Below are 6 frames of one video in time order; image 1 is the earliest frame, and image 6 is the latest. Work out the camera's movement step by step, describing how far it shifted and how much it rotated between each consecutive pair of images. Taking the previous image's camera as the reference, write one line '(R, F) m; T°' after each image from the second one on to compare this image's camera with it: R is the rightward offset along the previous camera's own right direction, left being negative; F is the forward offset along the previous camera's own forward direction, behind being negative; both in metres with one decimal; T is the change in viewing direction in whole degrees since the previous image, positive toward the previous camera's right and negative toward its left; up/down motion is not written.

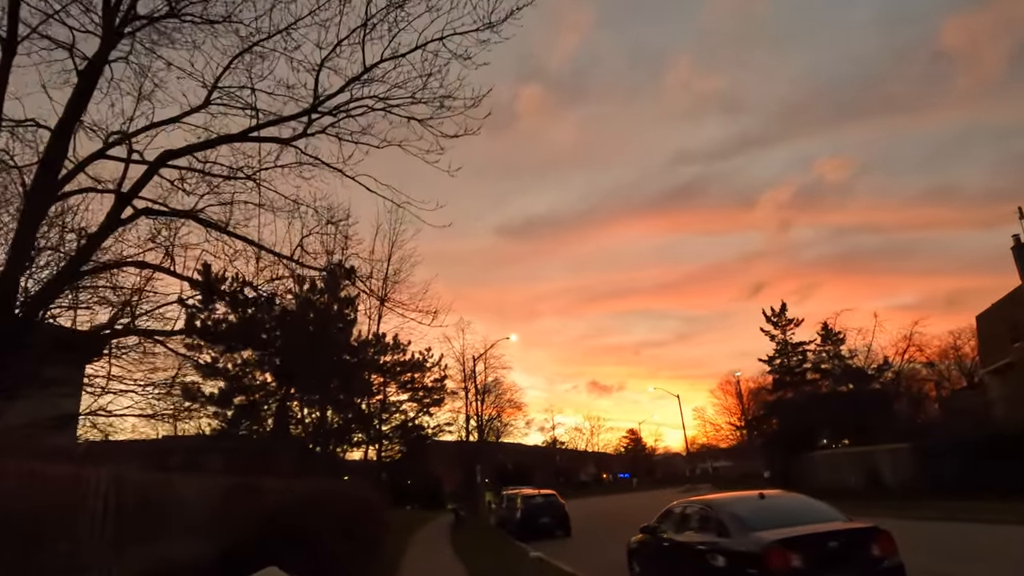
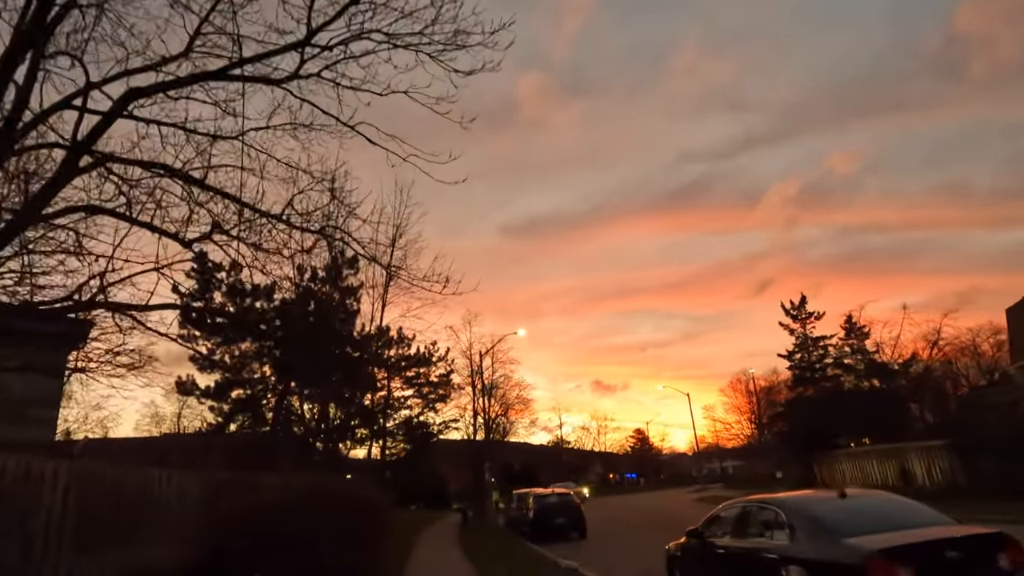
(-0.1, +0.9) m; 0°
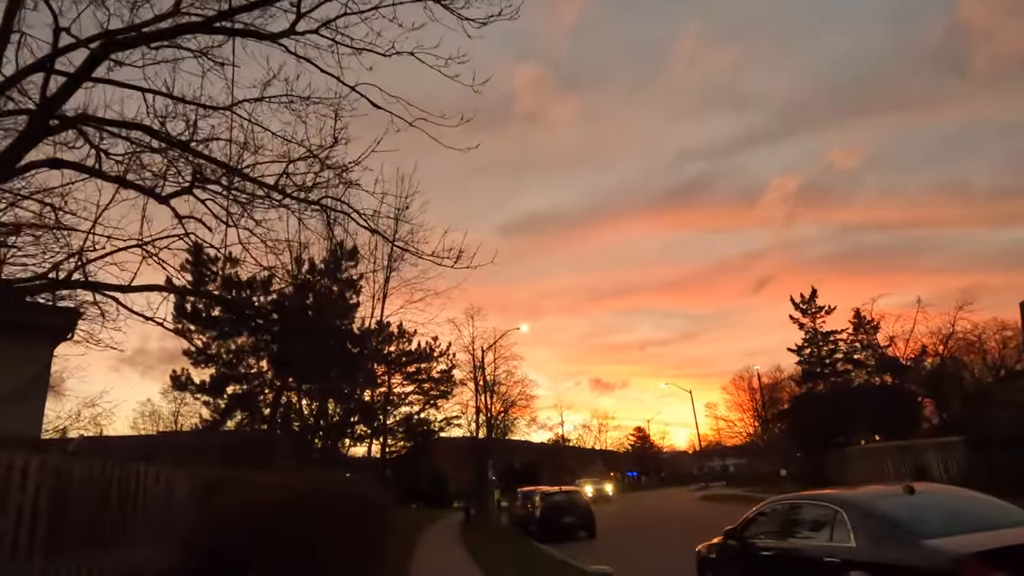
(-0.1, +0.5) m; 0°
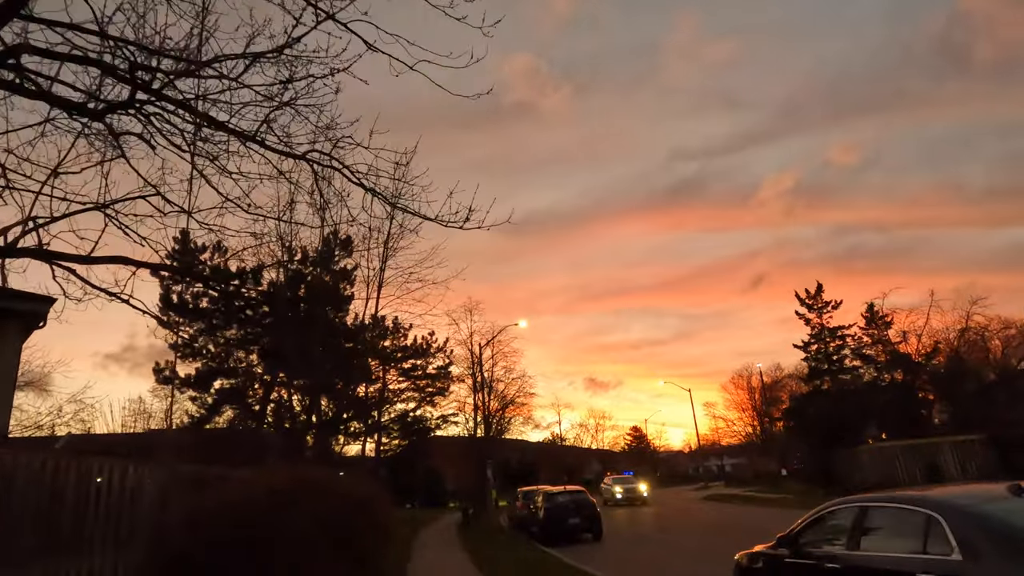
(-0.1, +0.7) m; 0°
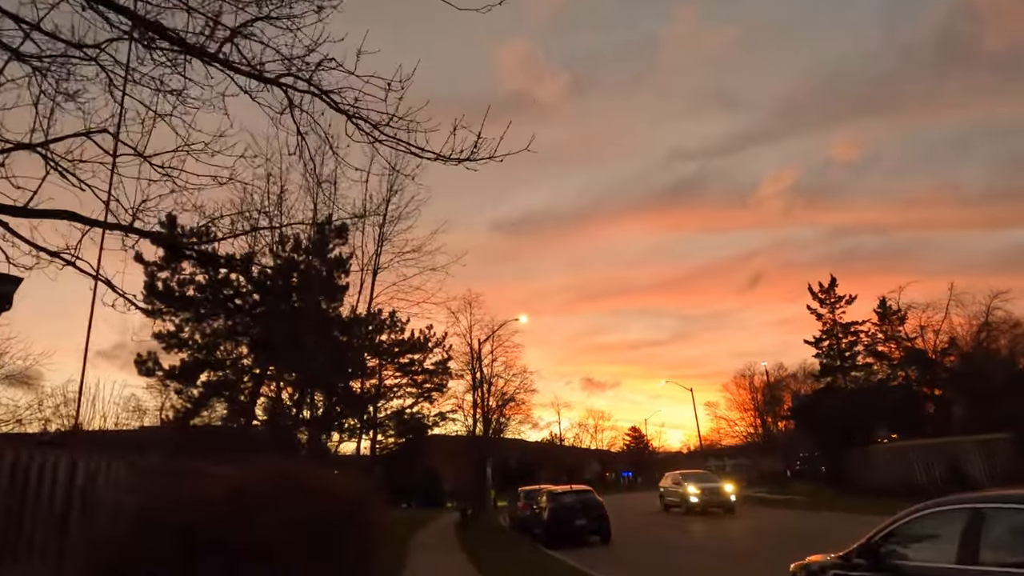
(-0.1, +0.8) m; 0°
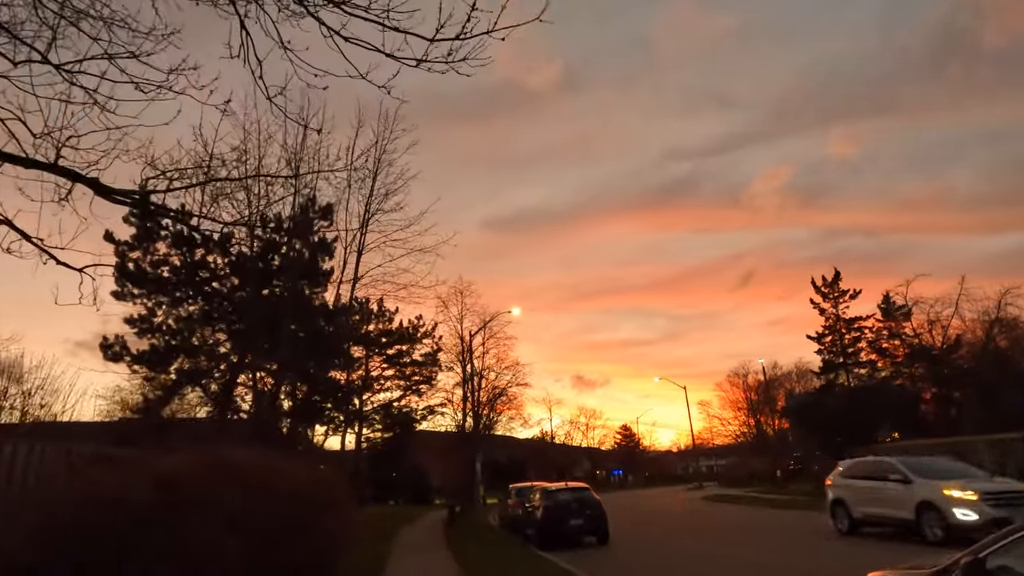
(0.0, +0.8) m; +1°
